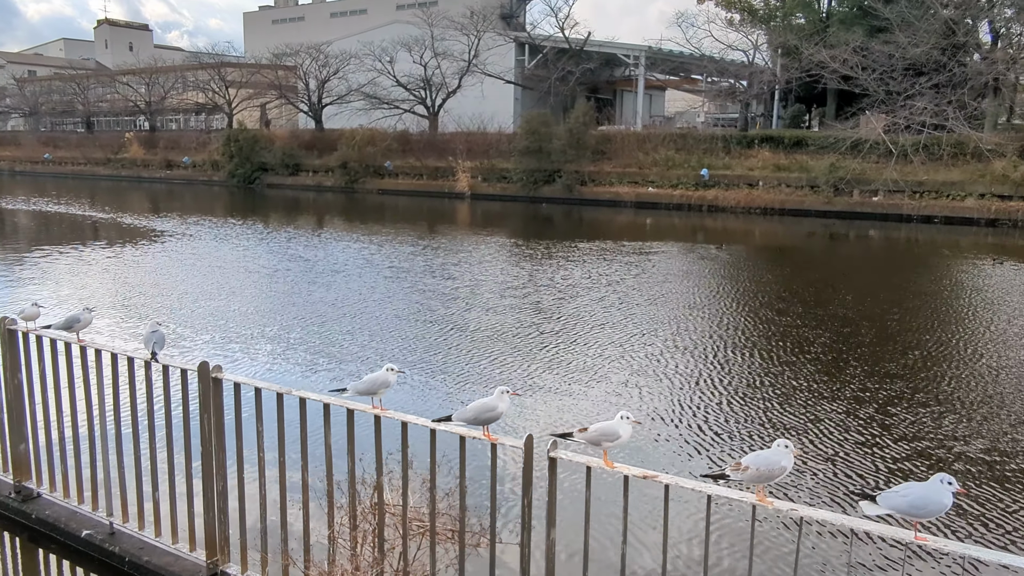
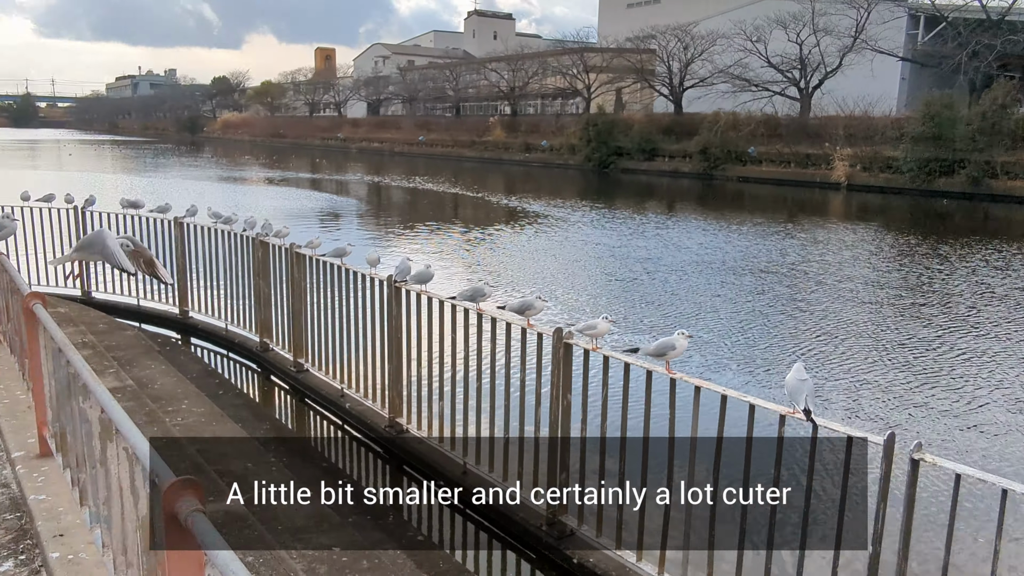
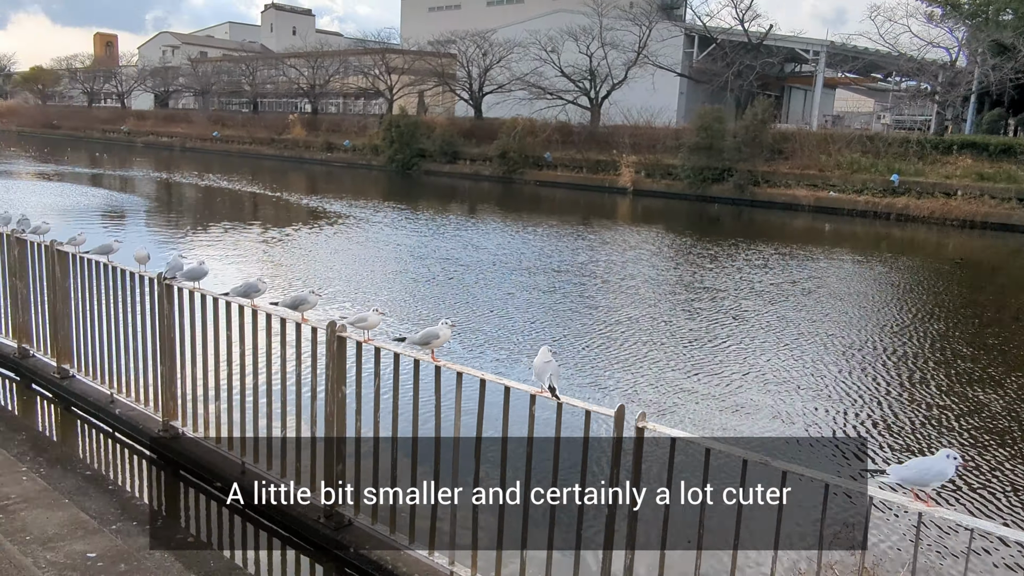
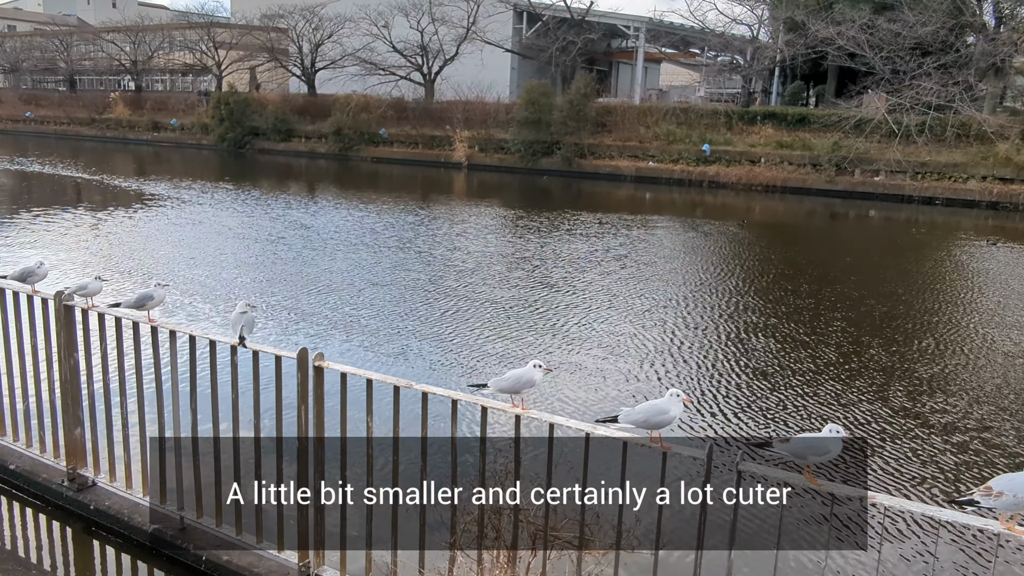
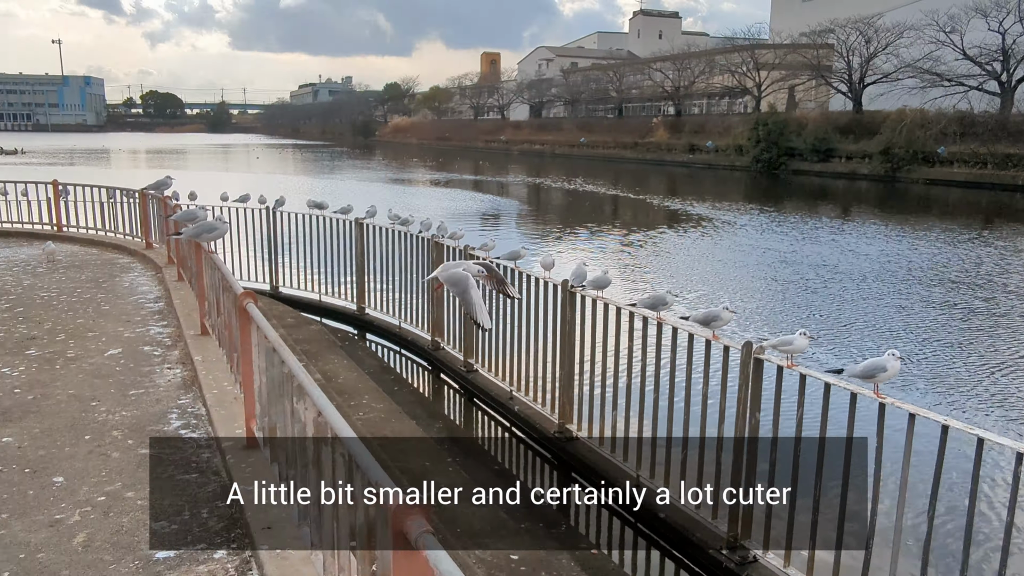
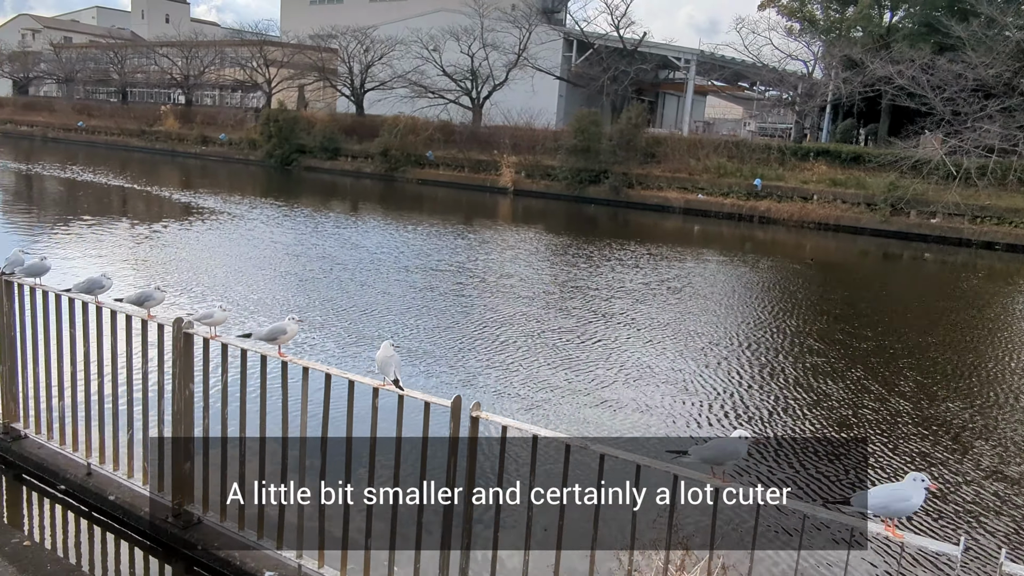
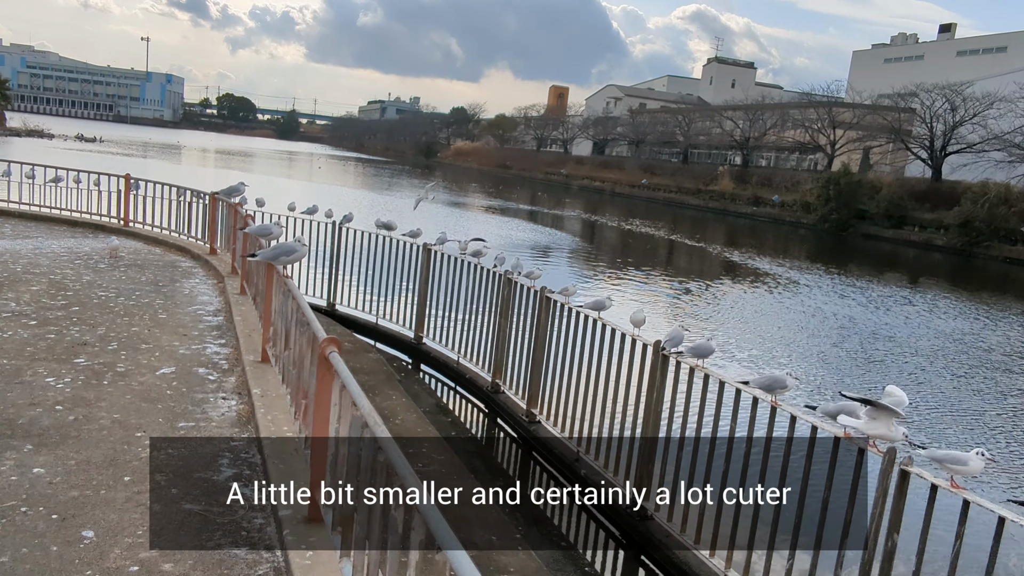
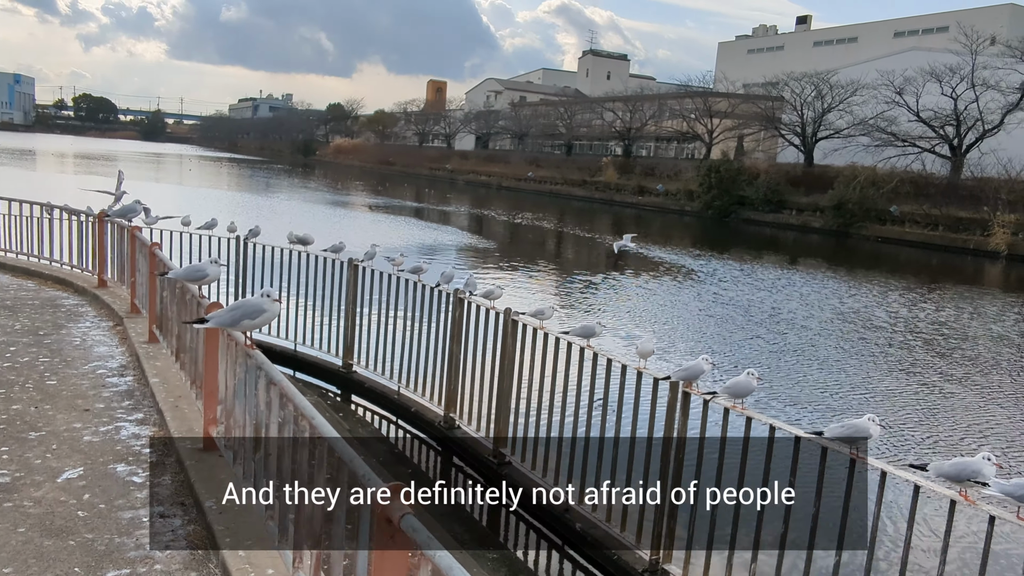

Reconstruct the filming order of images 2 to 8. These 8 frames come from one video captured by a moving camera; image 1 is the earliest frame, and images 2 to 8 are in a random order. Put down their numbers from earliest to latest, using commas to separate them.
4, 6, 3, 2, 5, 7, 8
